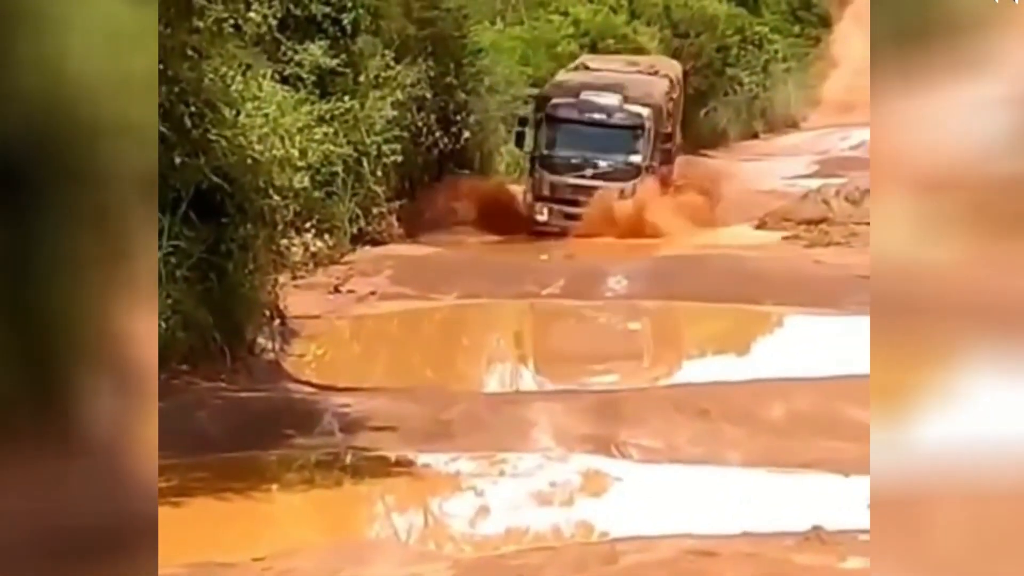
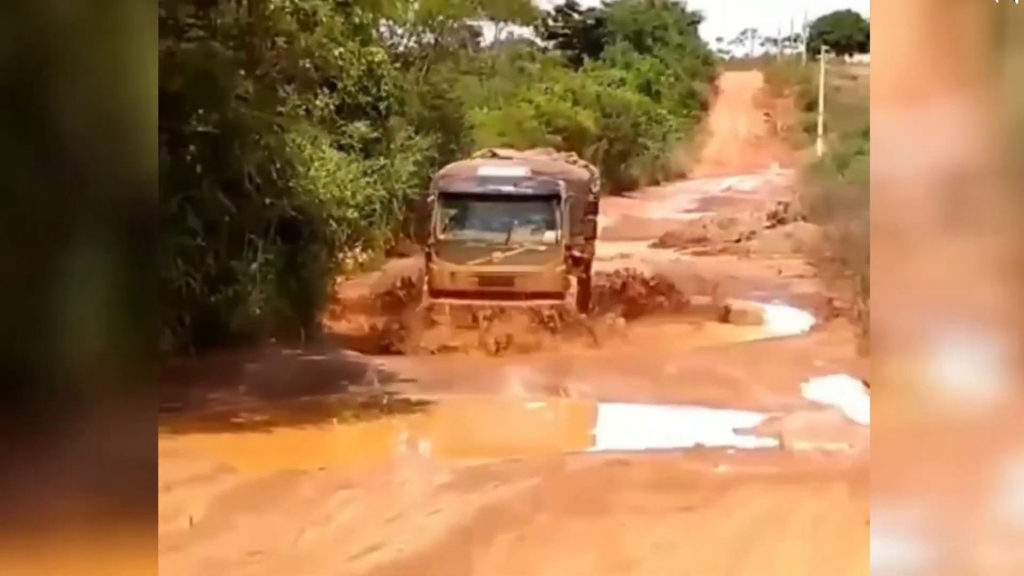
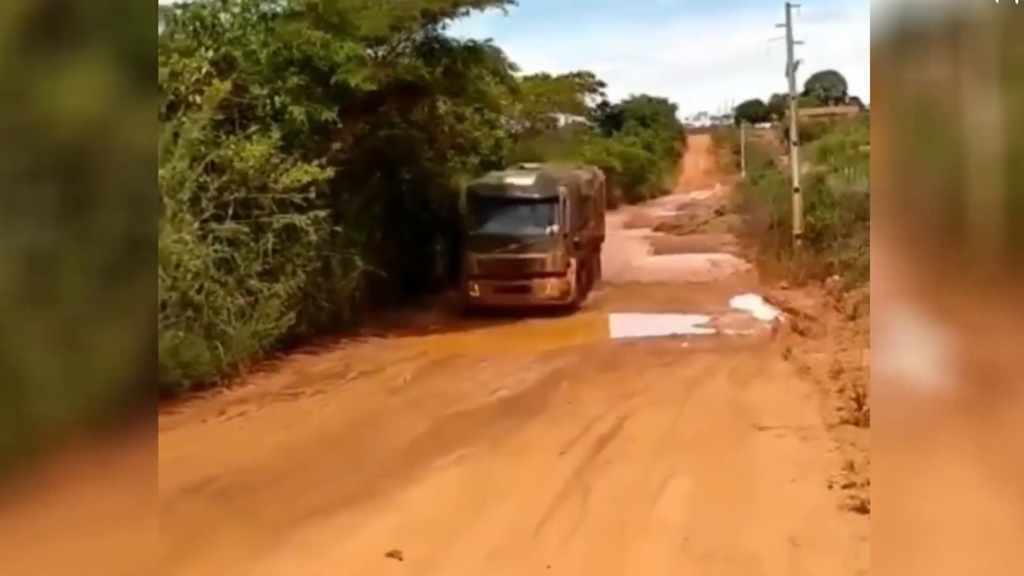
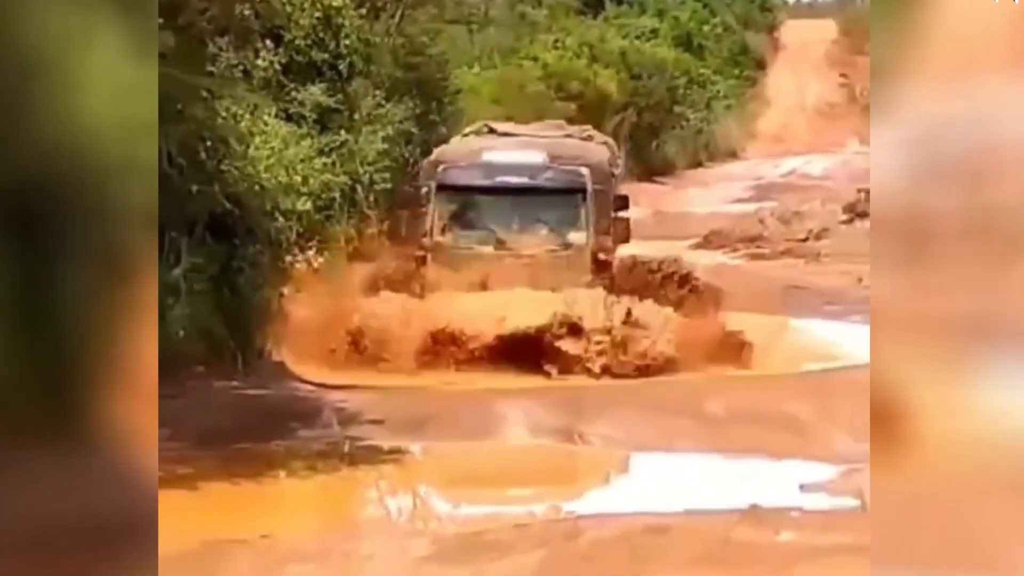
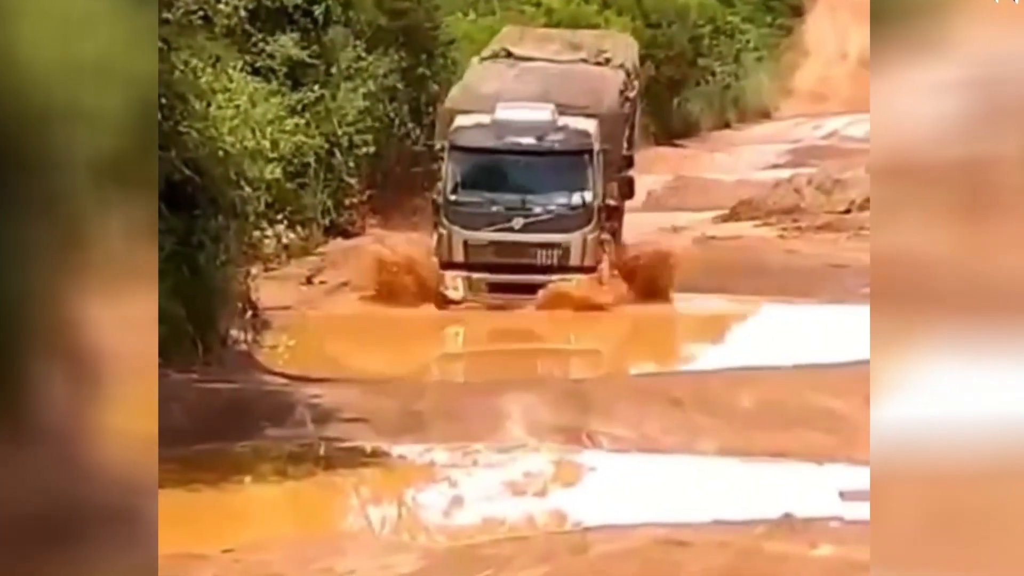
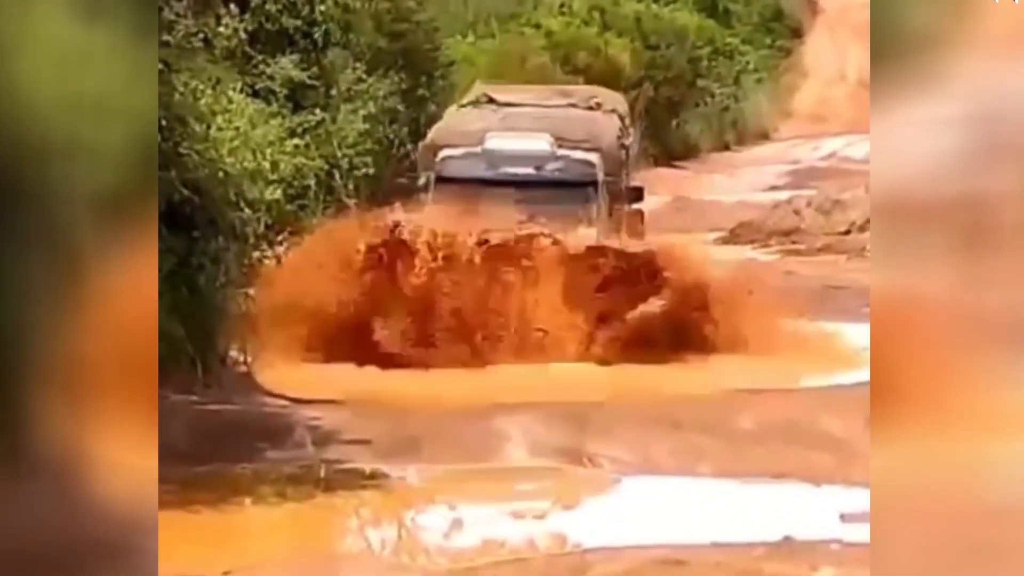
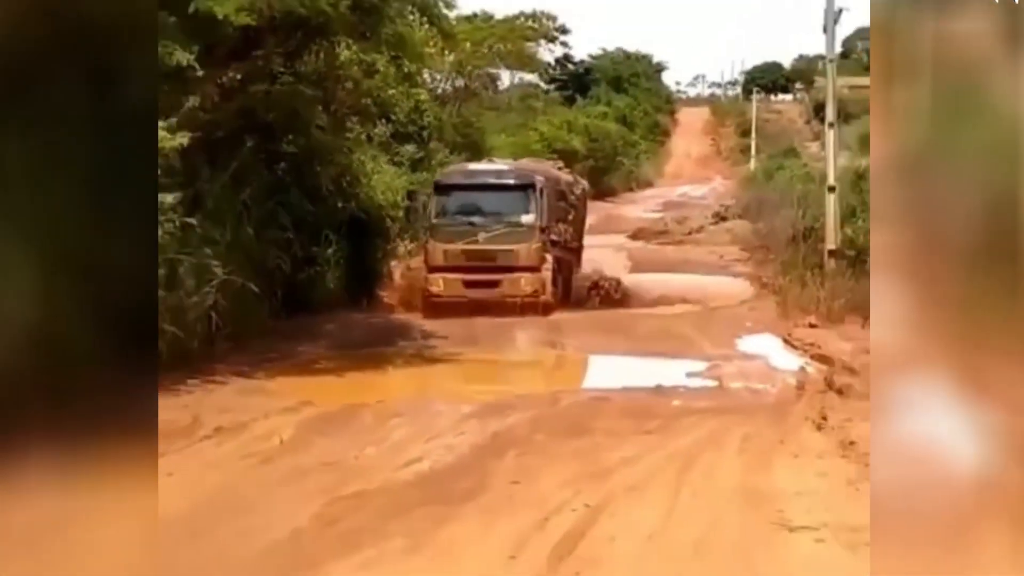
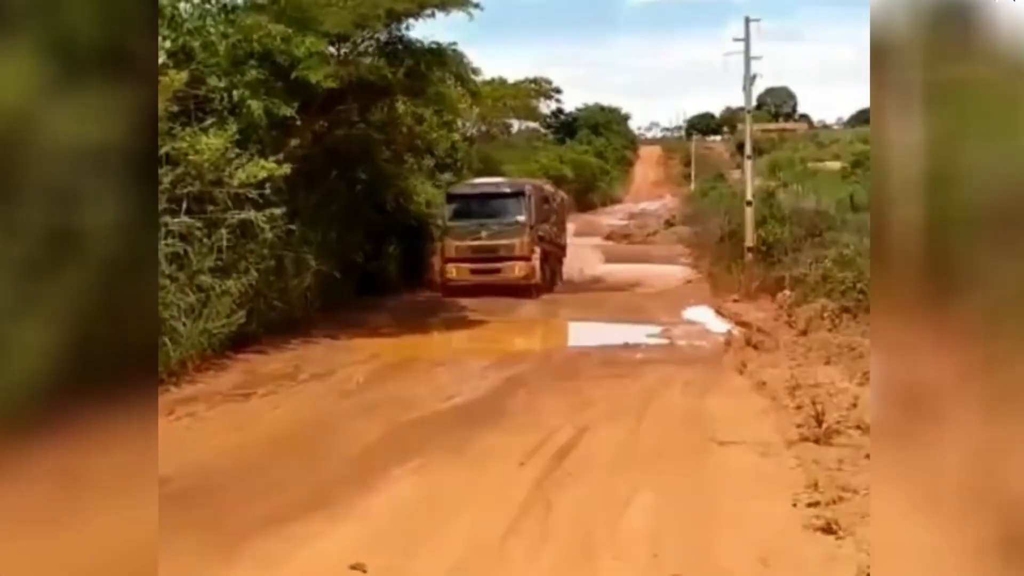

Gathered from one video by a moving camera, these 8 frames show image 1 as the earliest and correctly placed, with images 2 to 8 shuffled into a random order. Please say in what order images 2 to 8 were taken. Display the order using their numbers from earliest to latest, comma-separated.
5, 6, 4, 2, 7, 8, 3
